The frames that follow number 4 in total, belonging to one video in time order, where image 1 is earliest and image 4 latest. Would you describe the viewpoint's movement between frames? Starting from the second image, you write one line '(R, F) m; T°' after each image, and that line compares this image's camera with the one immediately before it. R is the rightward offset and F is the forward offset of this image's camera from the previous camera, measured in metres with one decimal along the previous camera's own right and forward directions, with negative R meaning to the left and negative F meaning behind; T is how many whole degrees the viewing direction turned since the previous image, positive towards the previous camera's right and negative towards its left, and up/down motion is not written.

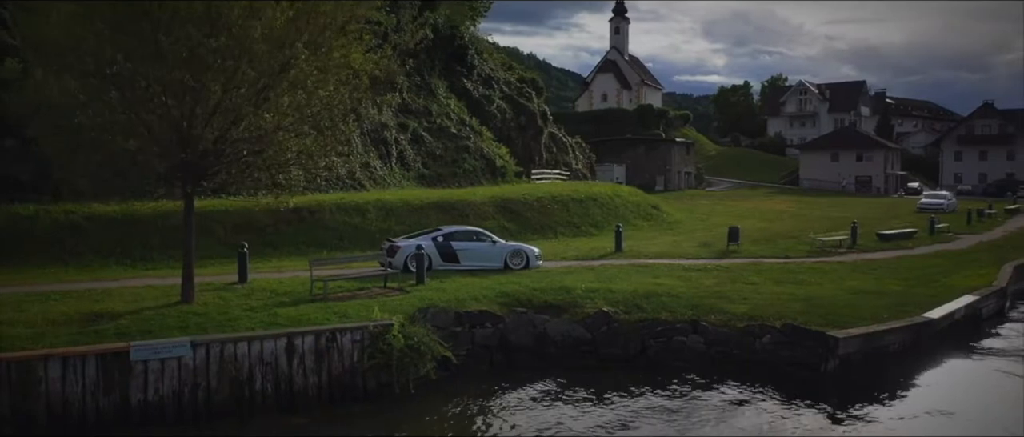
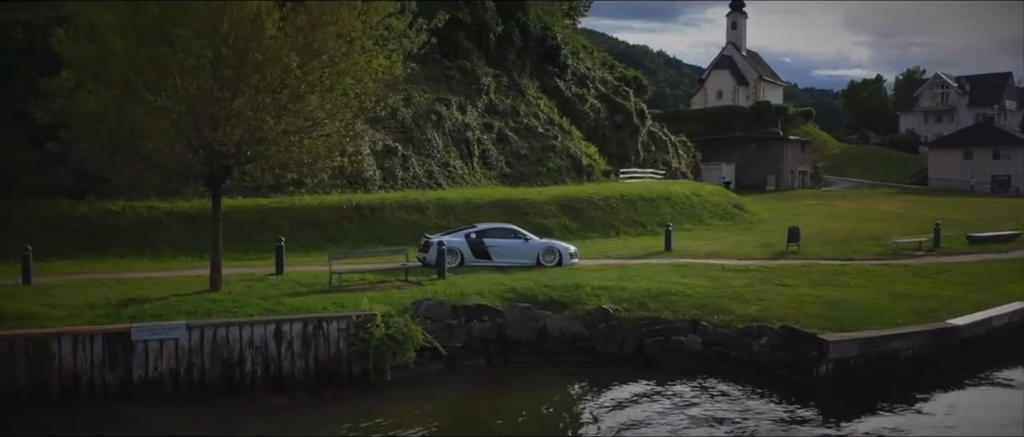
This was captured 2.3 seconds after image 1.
(+2.8, -0.3) m; -9°
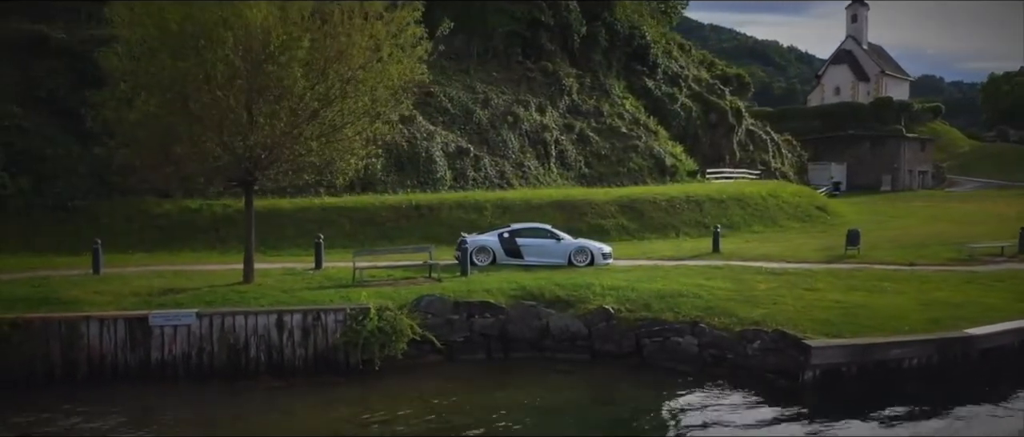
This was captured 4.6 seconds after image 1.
(+2.7, -0.4) m; -9°
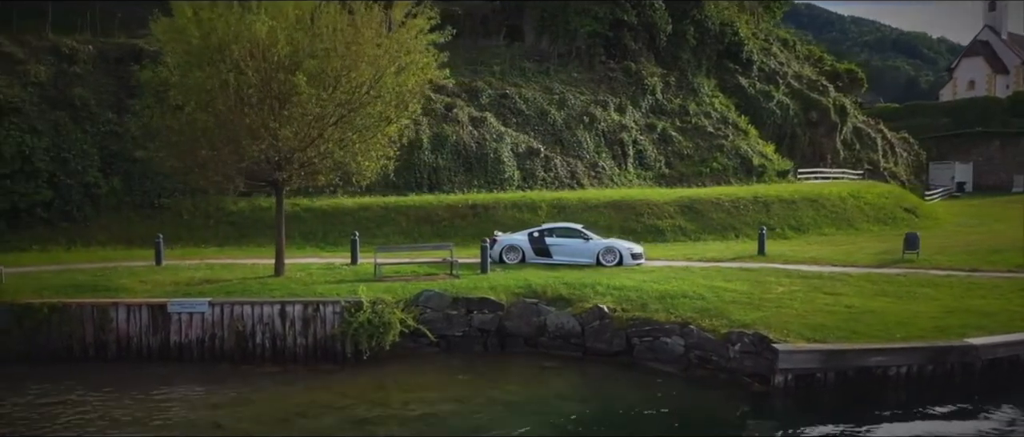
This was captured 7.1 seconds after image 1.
(+3.0, -0.3) m; -9°
